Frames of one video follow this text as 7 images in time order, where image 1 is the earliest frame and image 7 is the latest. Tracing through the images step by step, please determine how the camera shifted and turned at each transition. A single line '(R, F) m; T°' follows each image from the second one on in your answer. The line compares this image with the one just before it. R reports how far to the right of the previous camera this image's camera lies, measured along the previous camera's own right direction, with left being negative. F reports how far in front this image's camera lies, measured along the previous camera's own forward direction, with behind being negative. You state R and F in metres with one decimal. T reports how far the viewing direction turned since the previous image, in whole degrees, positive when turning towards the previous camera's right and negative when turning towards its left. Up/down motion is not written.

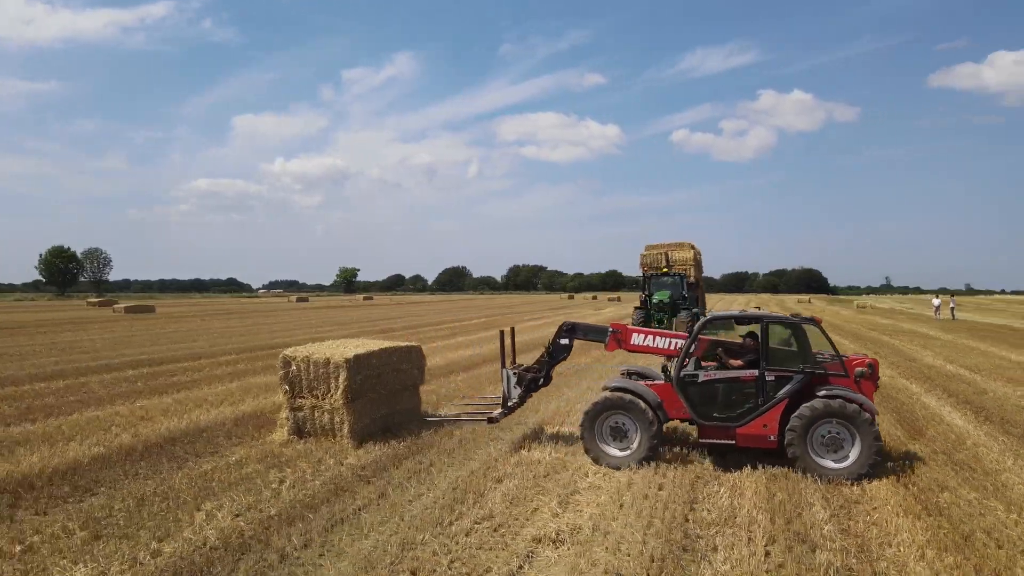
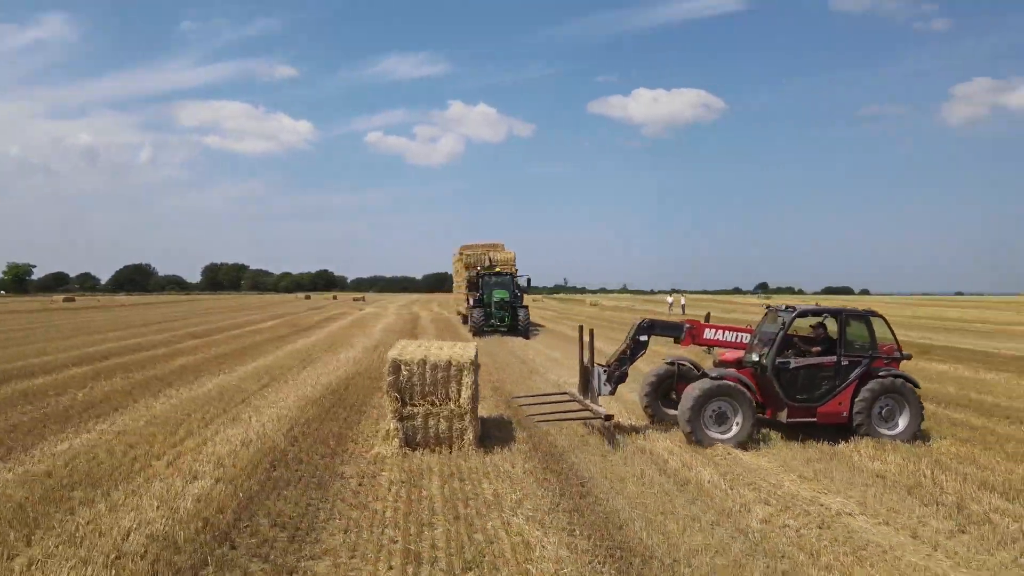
(-4.0, +0.9) m; +23°
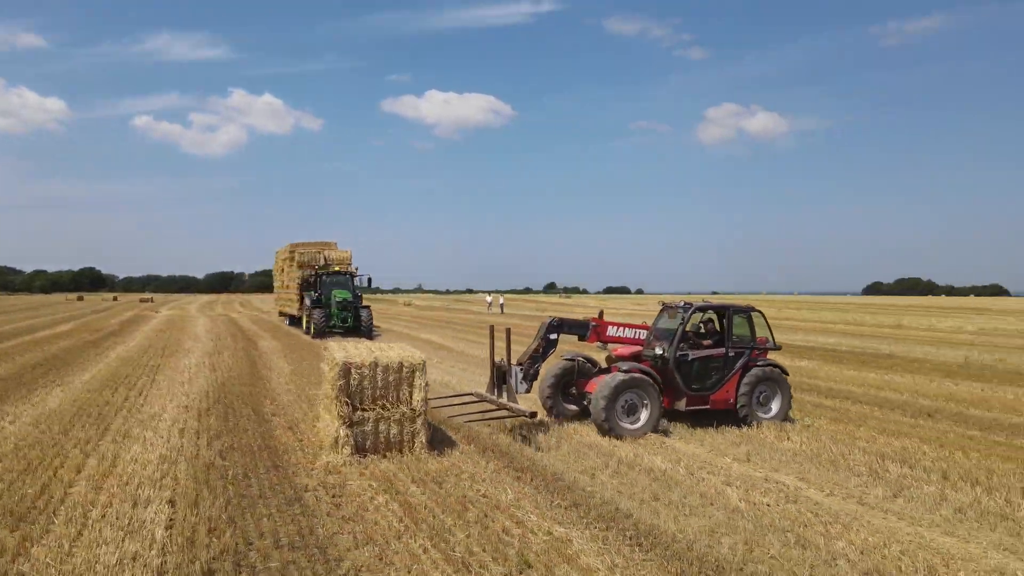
(-1.4, +0.2) m; +16°
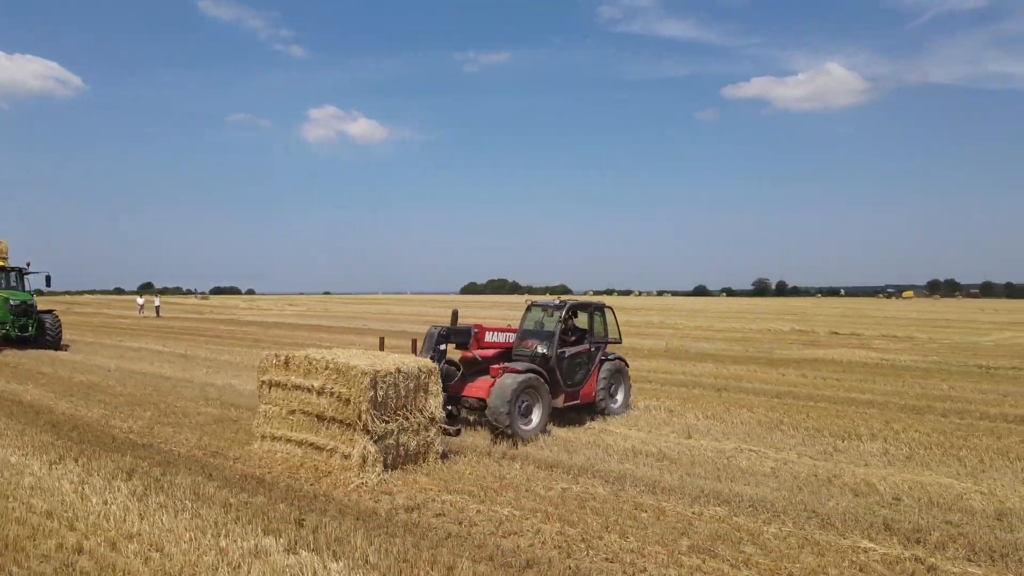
(-3.4, +0.9) m; +29°
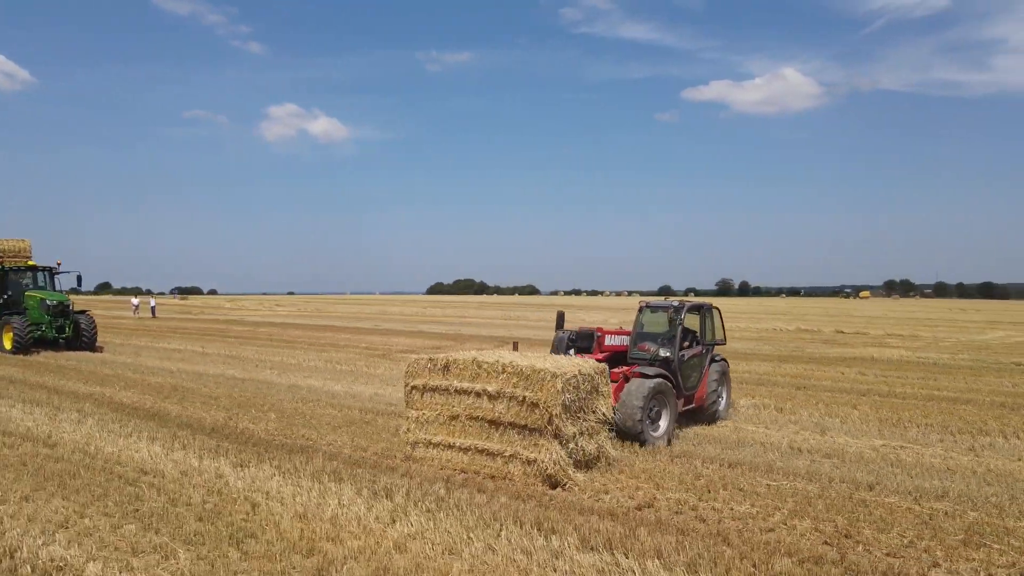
(-1.9, 0.0) m; +2°
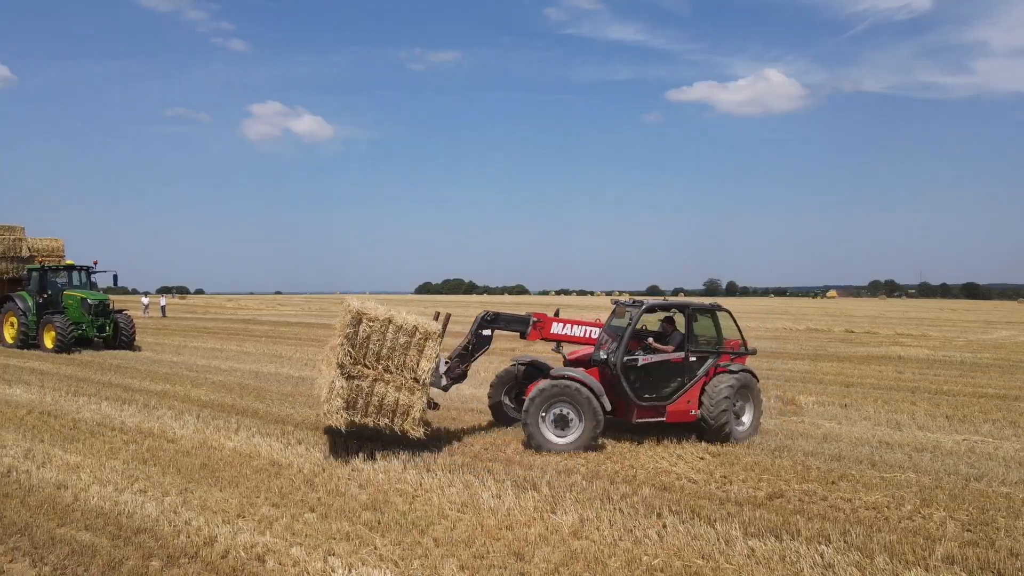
(-1.1, -0.2) m; +1°
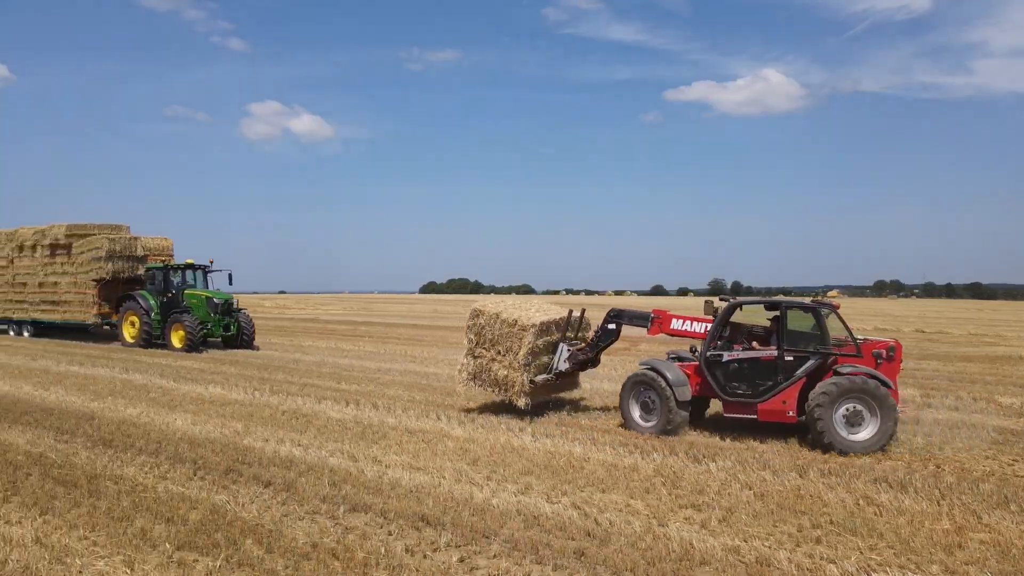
(-2.7, +0.1) m; -1°
